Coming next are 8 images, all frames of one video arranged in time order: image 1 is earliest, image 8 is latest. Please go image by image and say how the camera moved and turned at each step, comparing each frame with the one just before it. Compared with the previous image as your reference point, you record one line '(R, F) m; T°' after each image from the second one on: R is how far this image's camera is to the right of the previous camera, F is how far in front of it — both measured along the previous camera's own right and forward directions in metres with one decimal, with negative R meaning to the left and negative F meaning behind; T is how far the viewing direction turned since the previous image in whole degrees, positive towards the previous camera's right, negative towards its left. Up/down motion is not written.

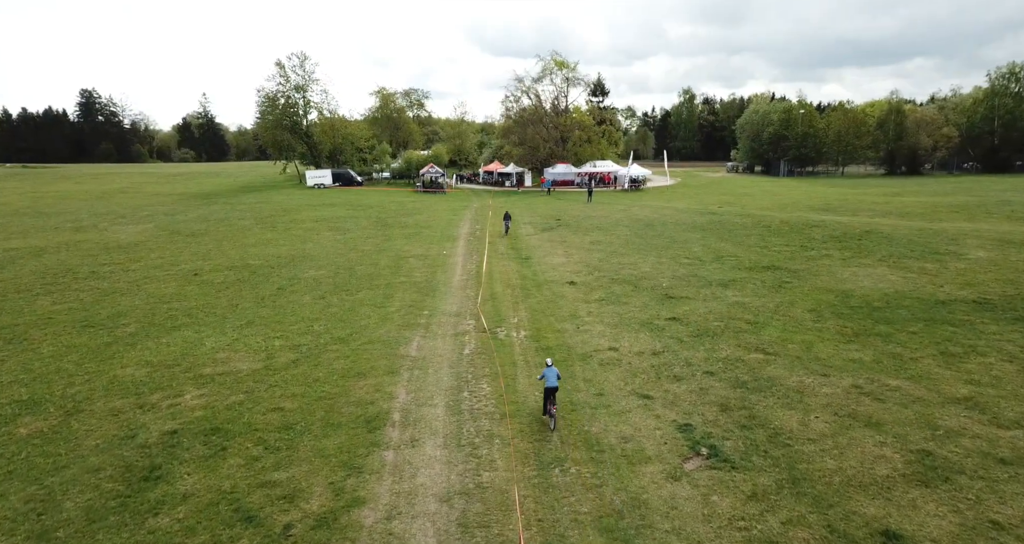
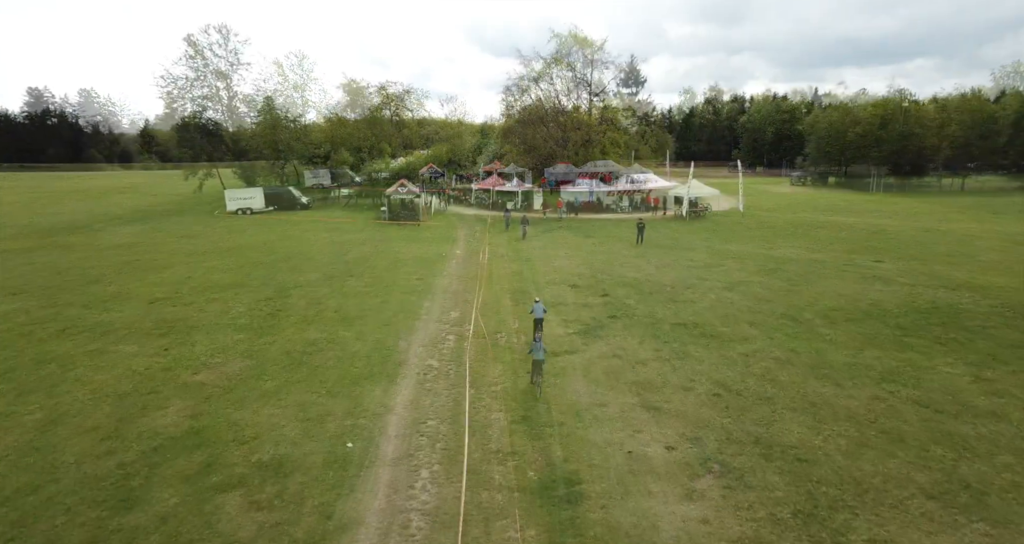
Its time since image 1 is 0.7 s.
(0.0, +0.9) m; 0°
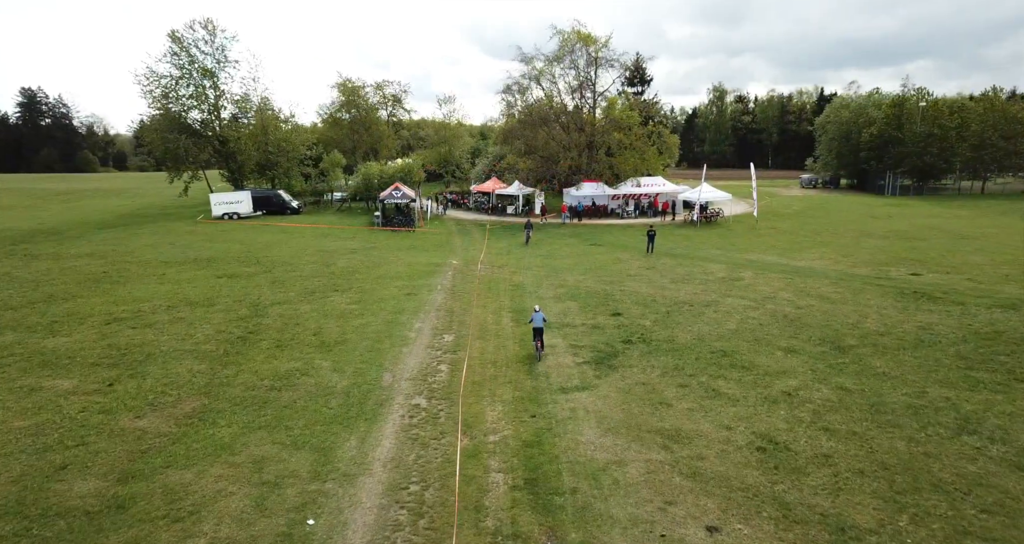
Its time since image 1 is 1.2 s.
(0.0, +1.8) m; 0°
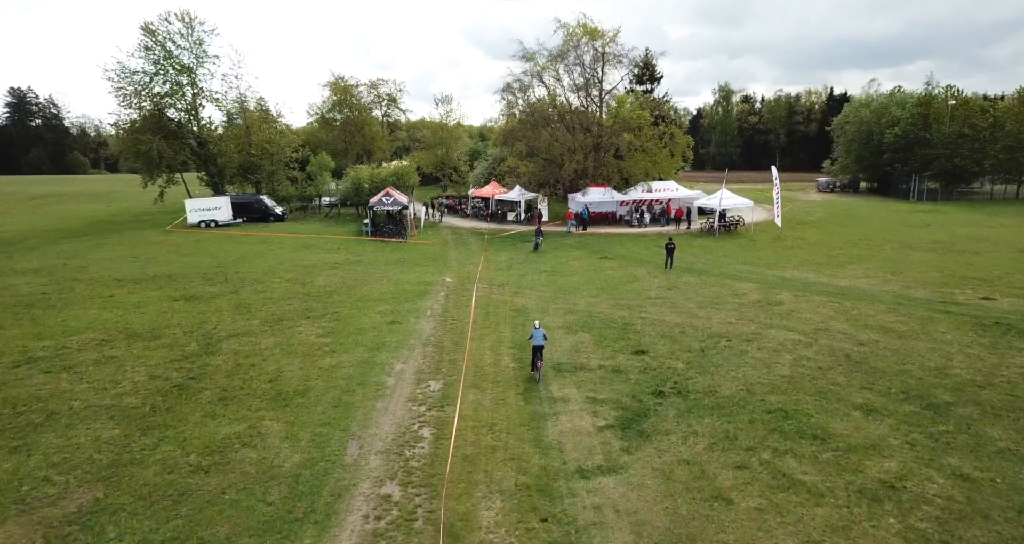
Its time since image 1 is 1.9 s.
(0.0, +2.8) m; 0°
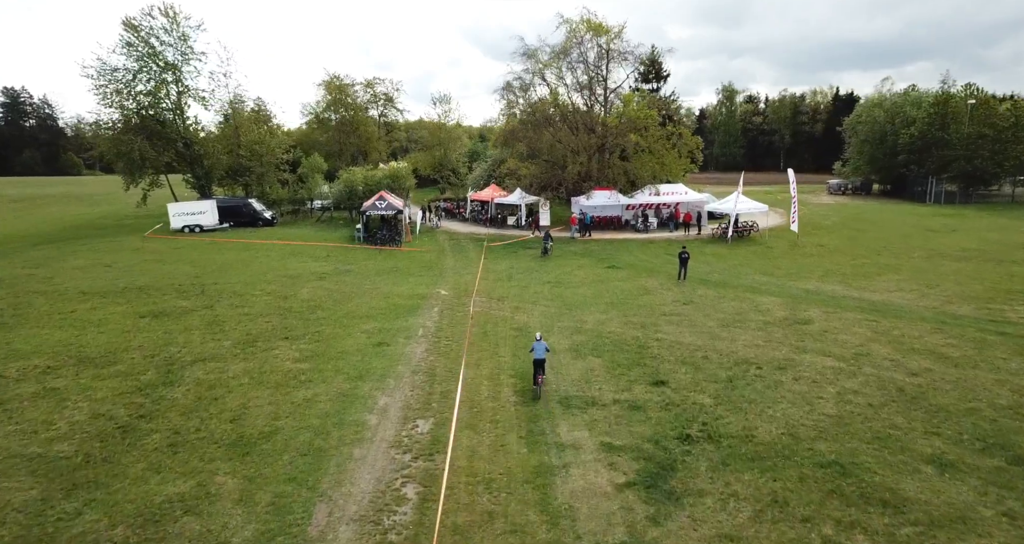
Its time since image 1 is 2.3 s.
(0.0, +1.7) m; 0°
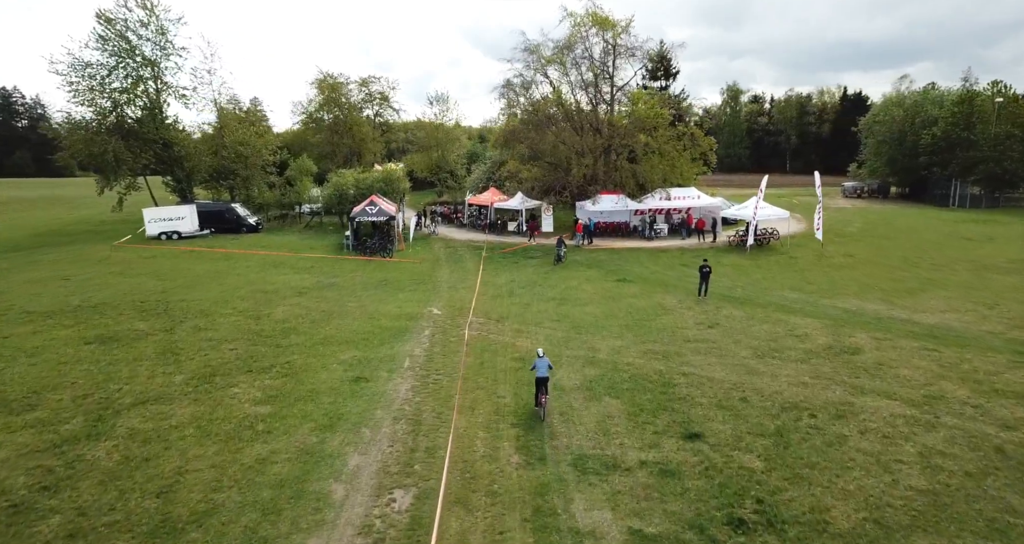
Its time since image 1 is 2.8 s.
(0.0, +2.1) m; 0°
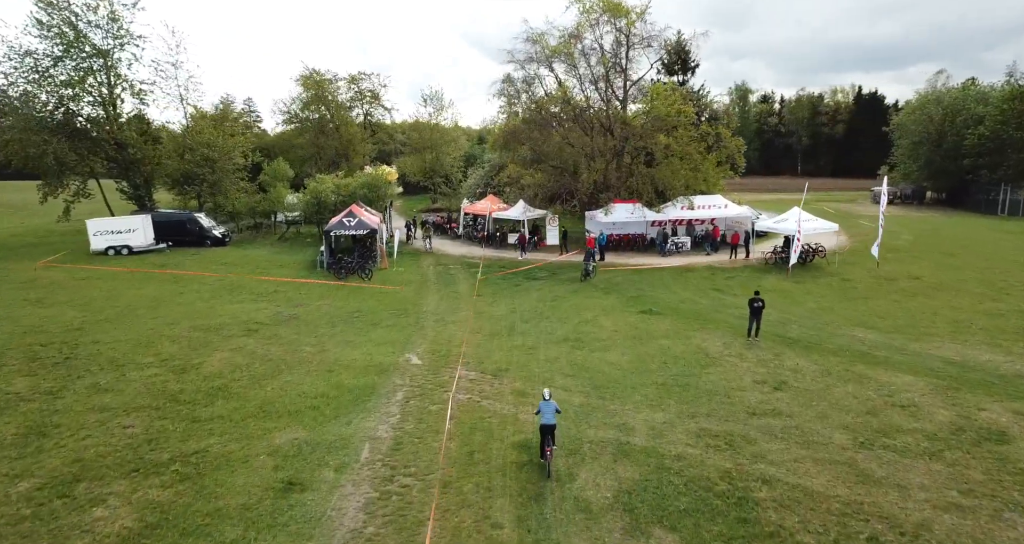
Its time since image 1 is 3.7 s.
(0.0, +3.9) m; 0°
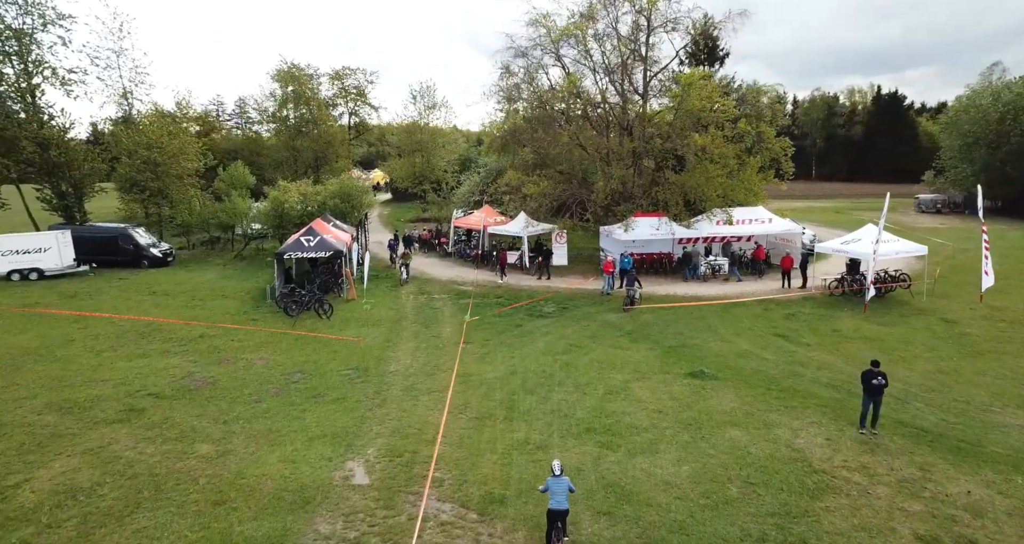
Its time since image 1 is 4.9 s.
(0.0, +4.8) m; 0°
